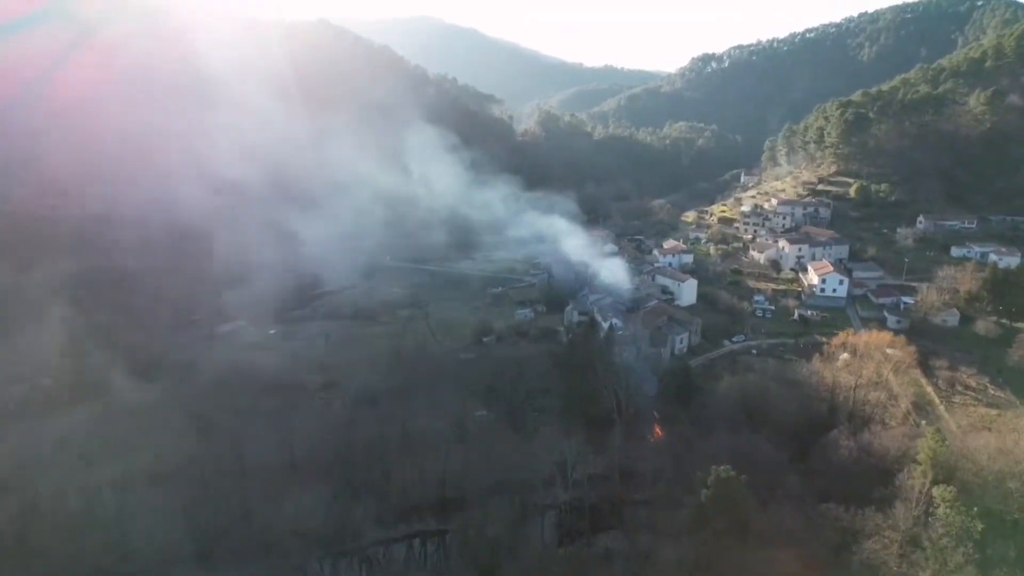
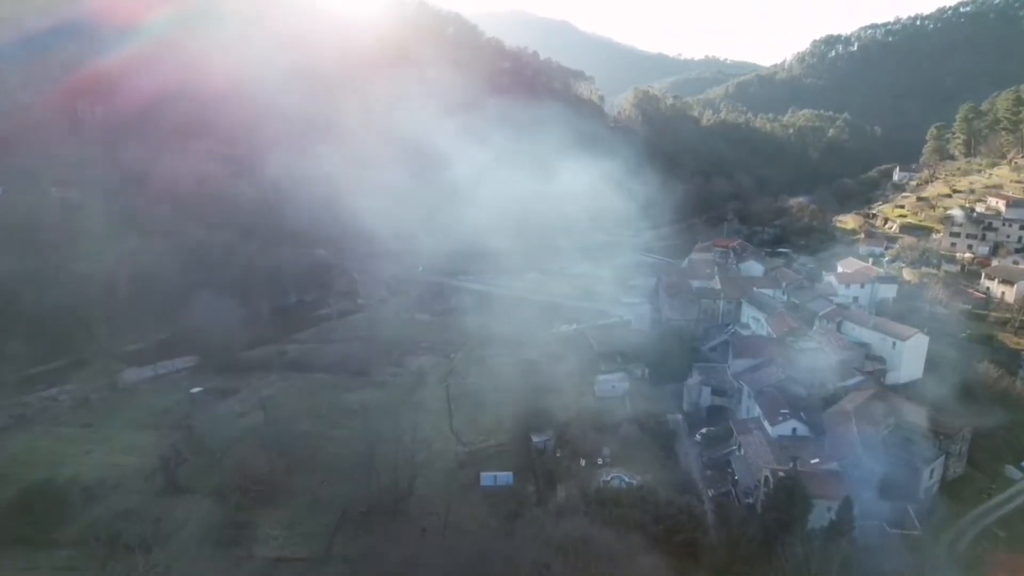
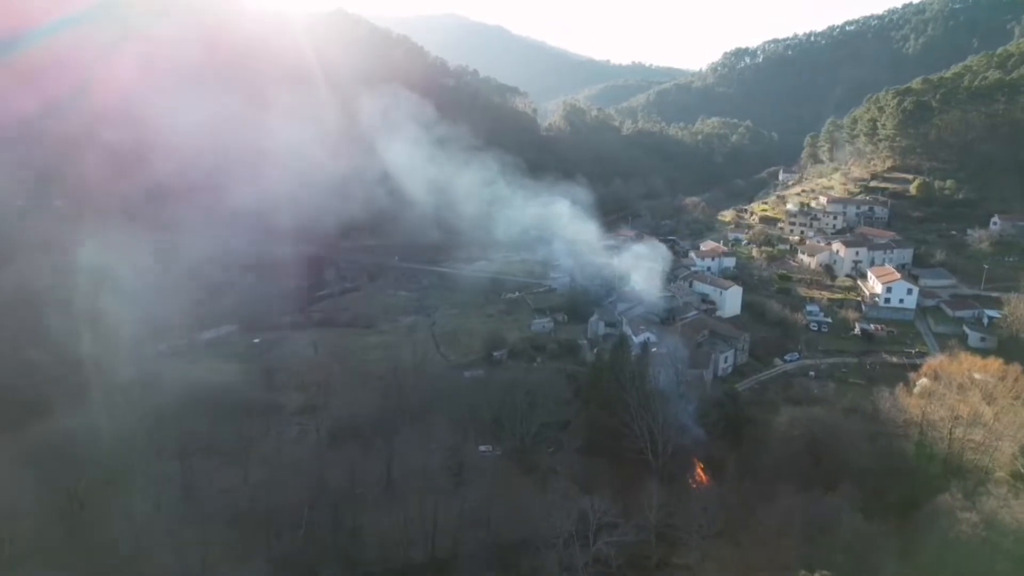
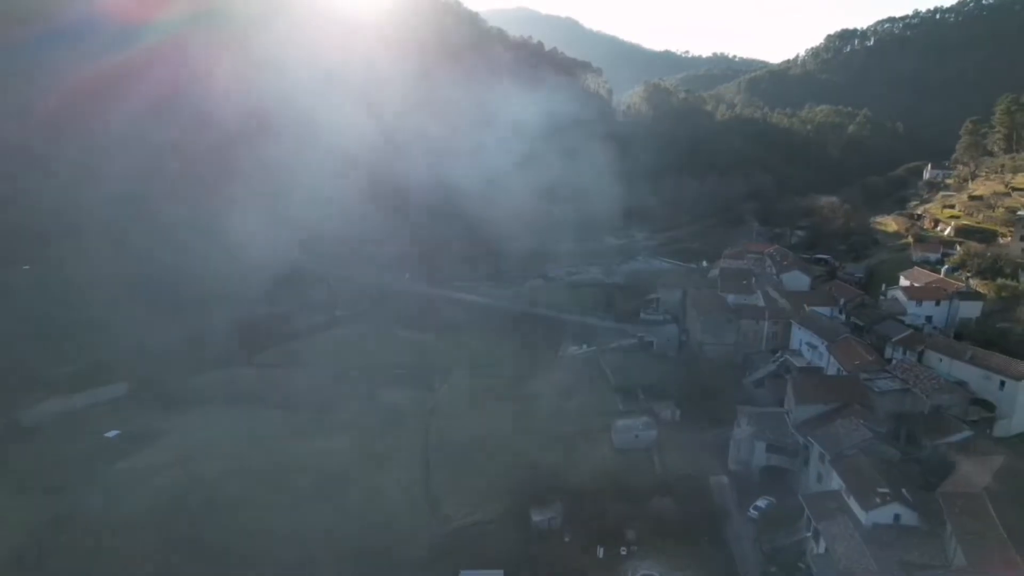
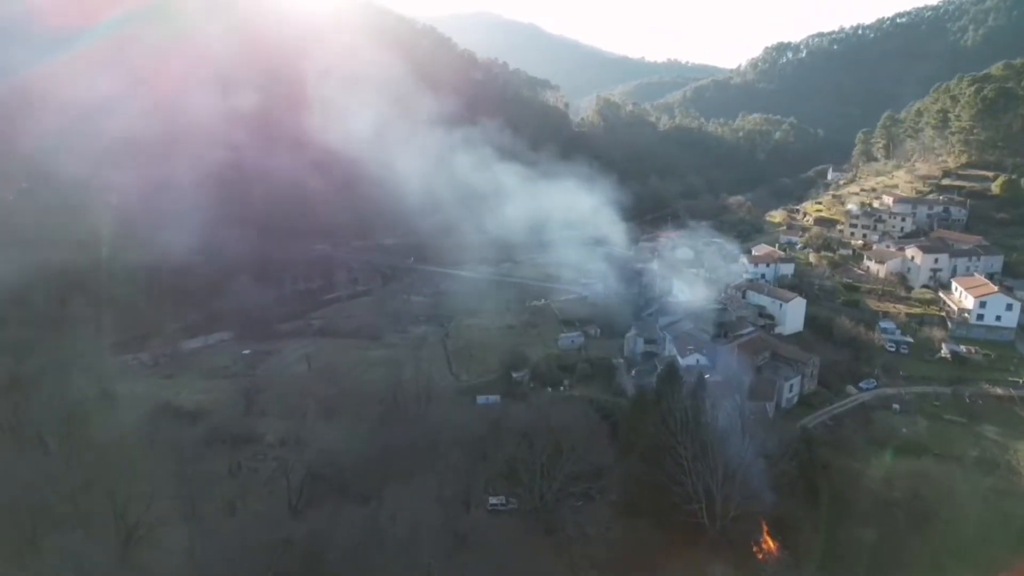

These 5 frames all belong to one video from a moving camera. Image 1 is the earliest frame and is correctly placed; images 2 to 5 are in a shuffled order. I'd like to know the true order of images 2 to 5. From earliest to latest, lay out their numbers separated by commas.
3, 5, 2, 4
